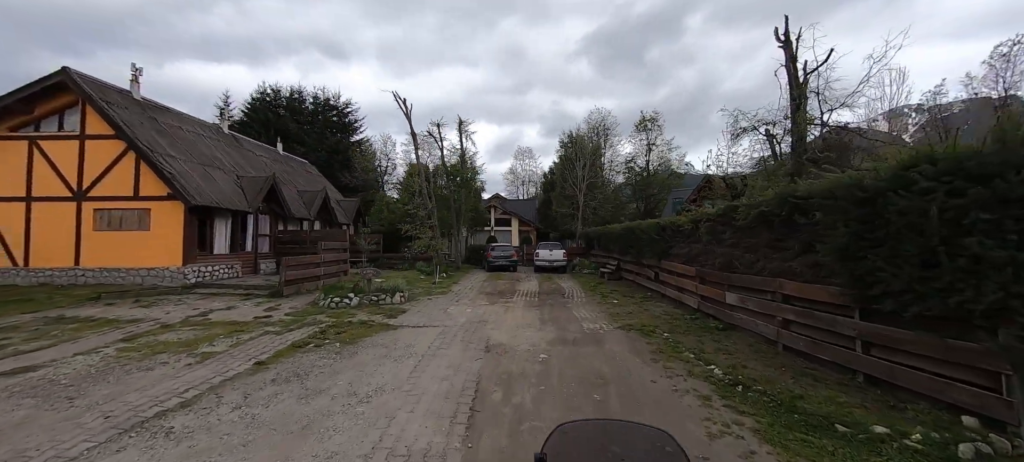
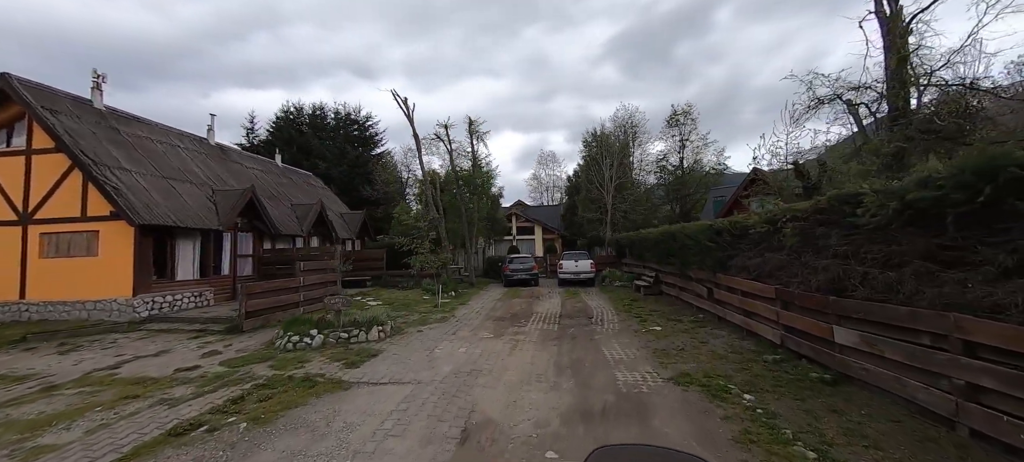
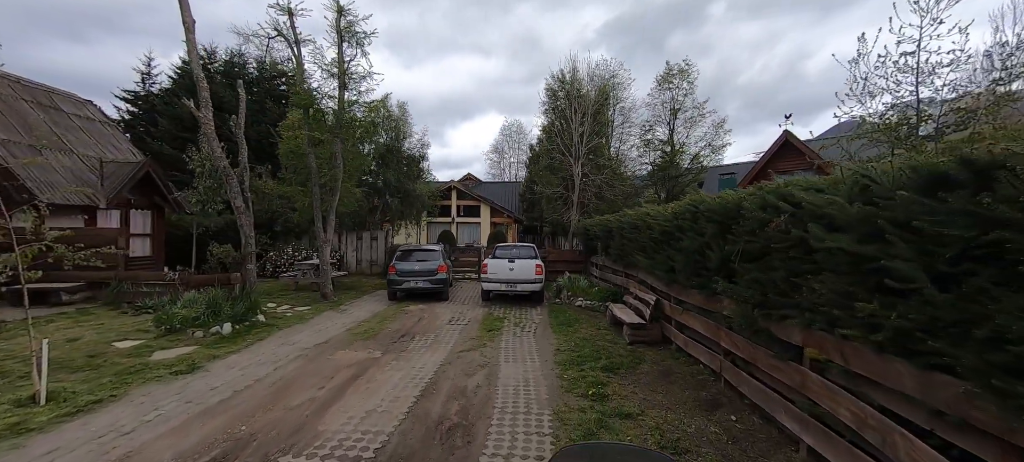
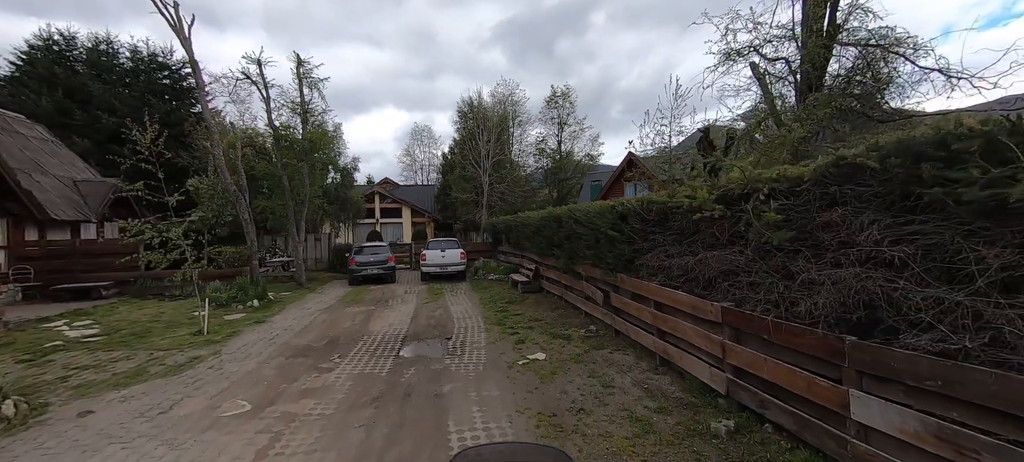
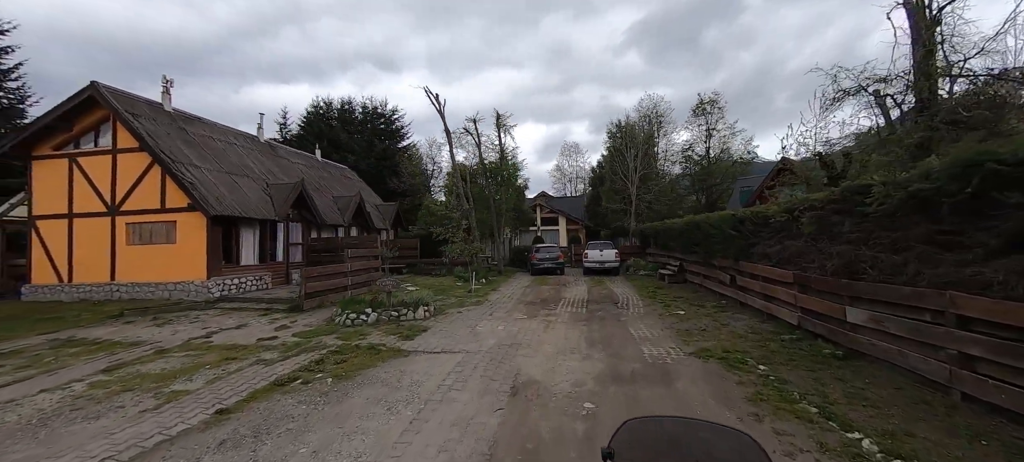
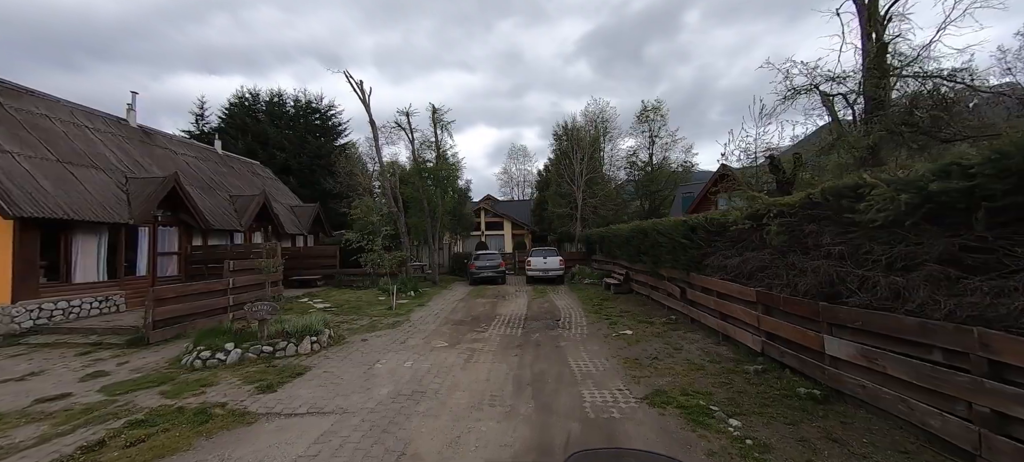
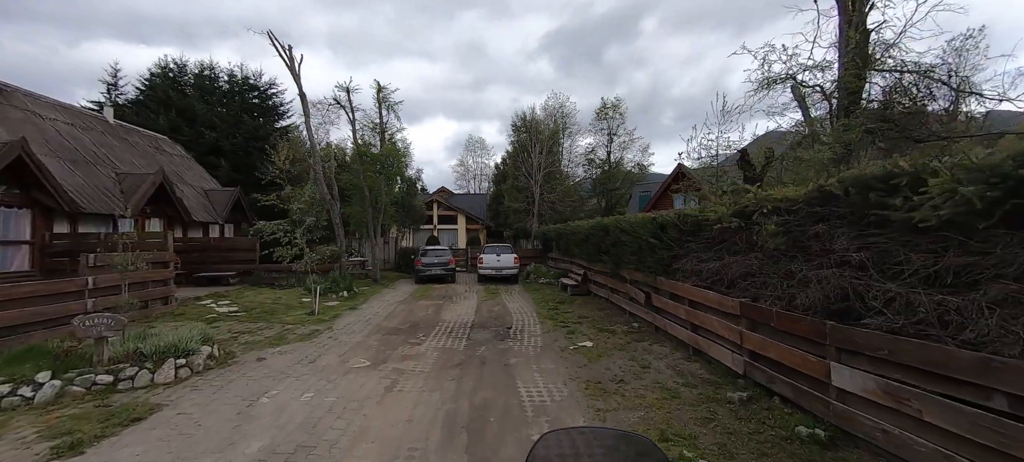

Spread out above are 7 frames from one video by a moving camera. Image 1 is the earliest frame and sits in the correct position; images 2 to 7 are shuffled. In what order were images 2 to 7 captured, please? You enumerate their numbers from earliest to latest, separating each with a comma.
5, 2, 6, 7, 4, 3
